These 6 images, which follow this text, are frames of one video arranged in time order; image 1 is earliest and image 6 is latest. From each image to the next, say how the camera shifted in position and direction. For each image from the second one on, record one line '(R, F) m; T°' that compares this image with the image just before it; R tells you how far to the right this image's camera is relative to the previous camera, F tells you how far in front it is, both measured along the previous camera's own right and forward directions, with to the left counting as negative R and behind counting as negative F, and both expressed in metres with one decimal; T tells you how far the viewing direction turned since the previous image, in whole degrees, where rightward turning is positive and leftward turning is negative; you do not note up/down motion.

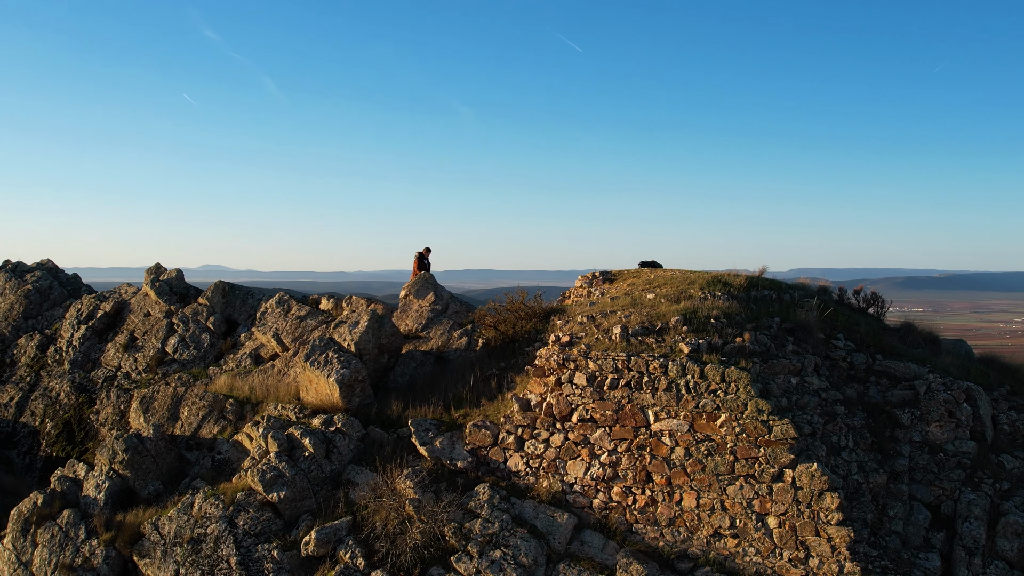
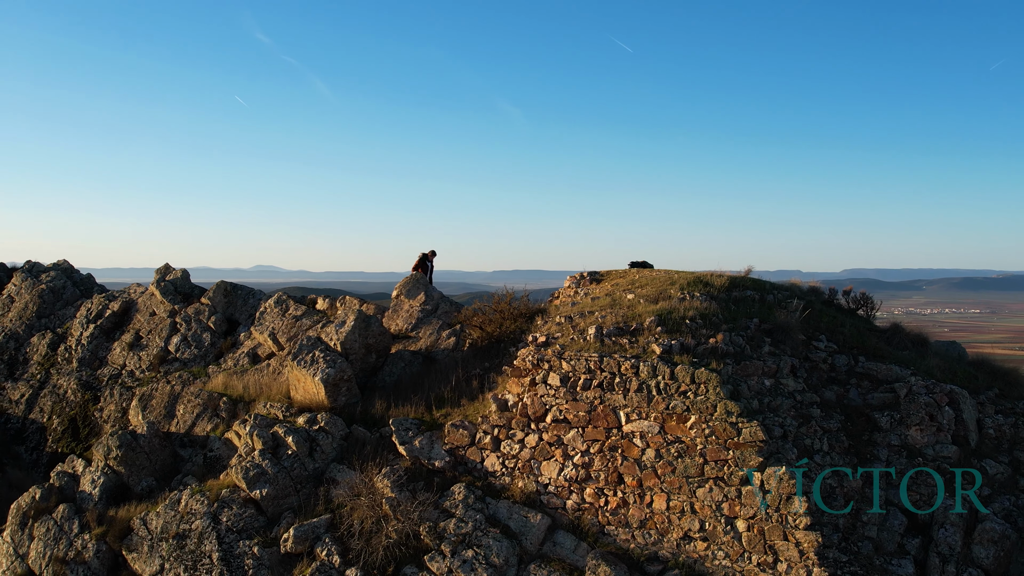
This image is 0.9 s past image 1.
(+0.7, 0.0) m; -2°
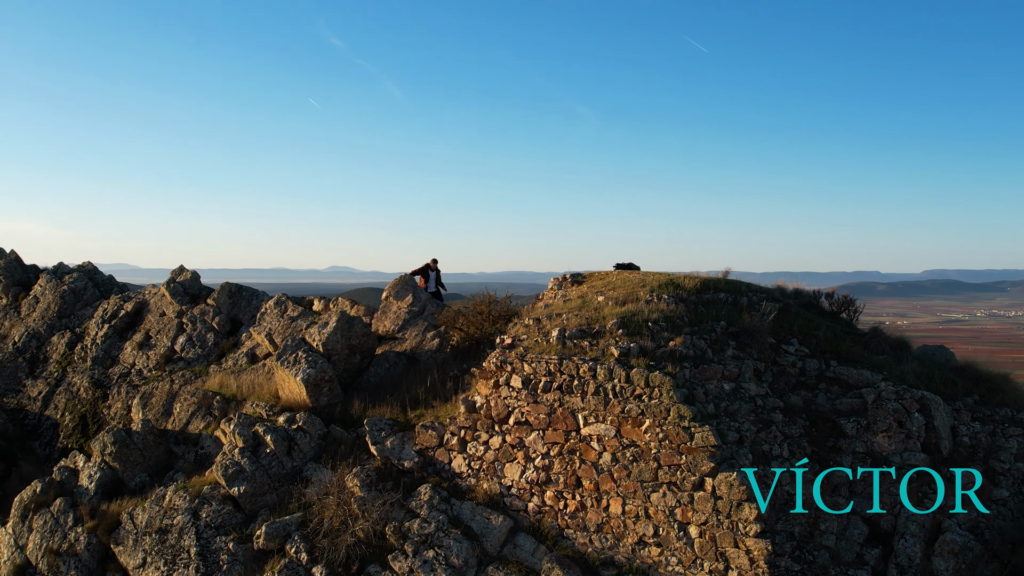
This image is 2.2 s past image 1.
(+1.0, 0.0) m; -3°
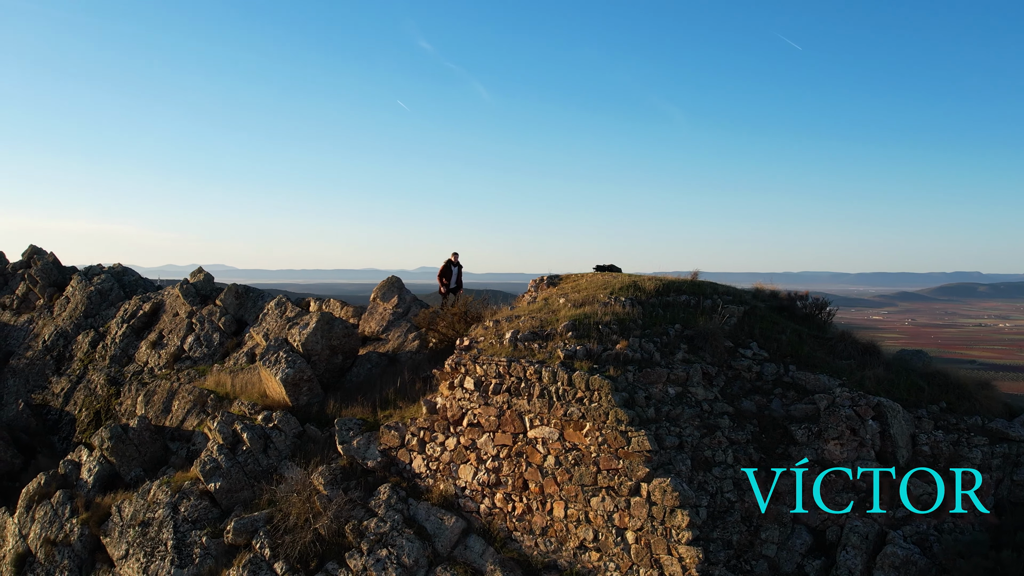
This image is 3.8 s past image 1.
(+1.3, 0.0) m; -3°
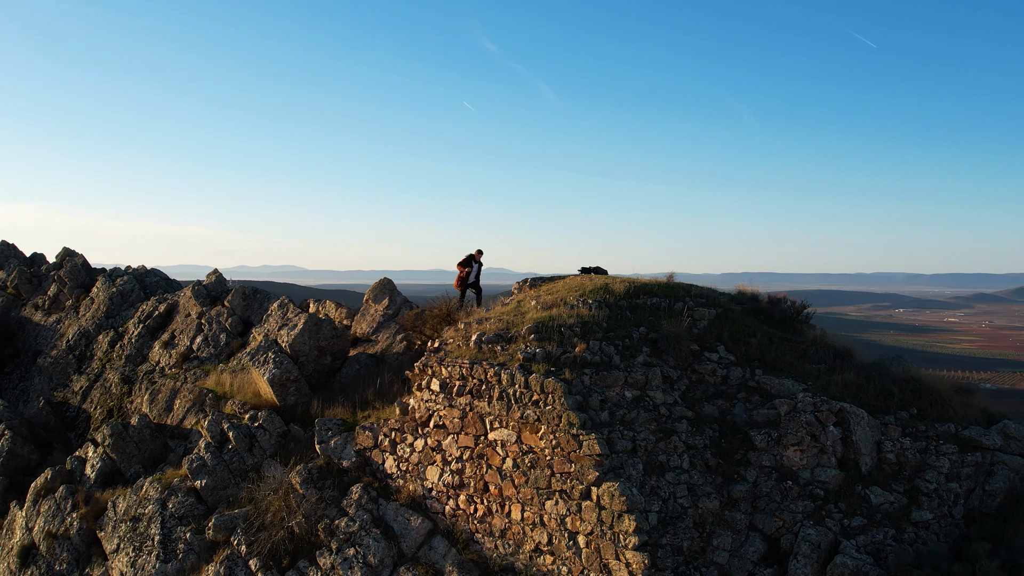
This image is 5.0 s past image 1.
(+1.0, 0.0) m; -3°
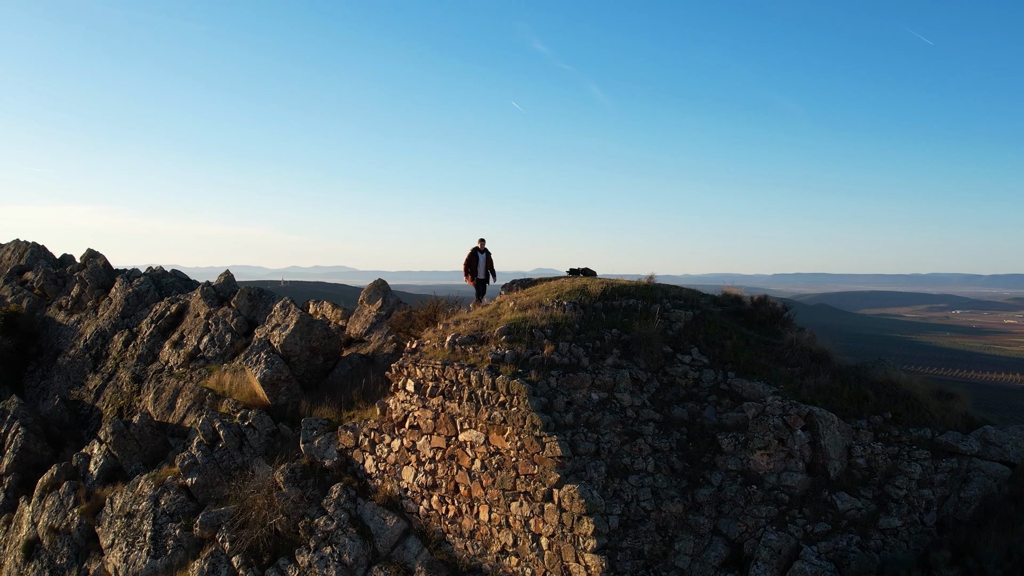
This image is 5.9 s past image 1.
(+0.8, 0.0) m; -2°
